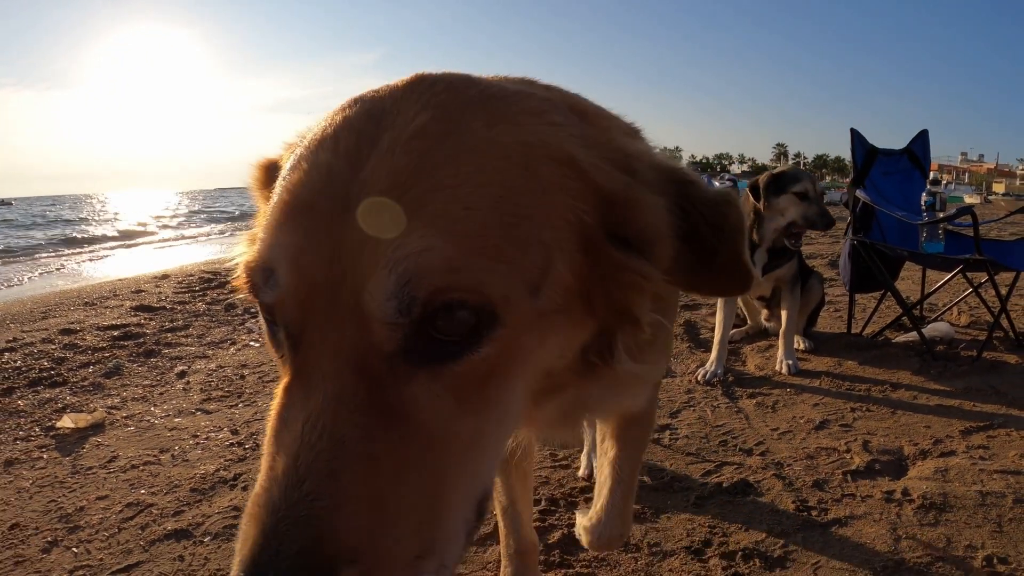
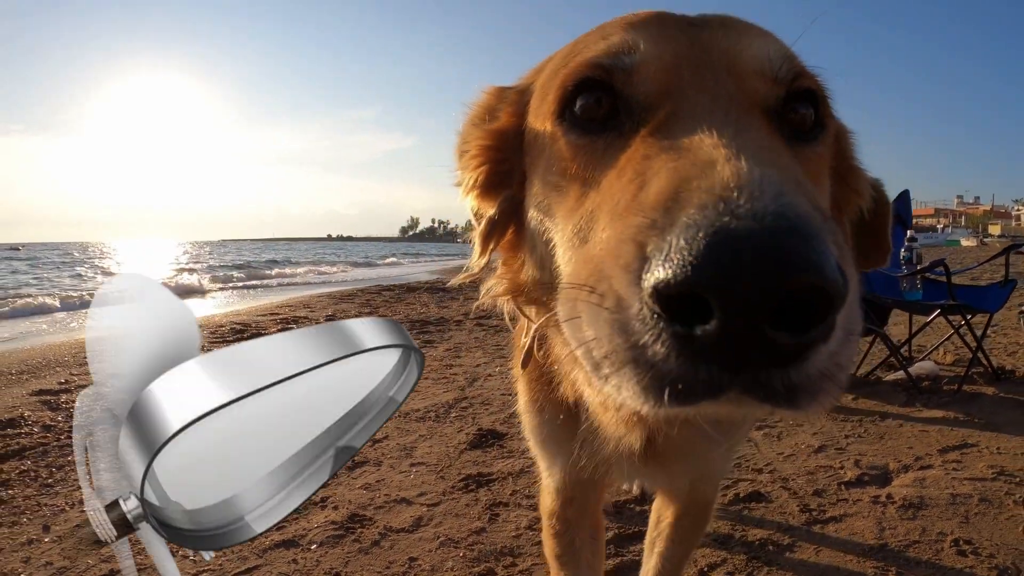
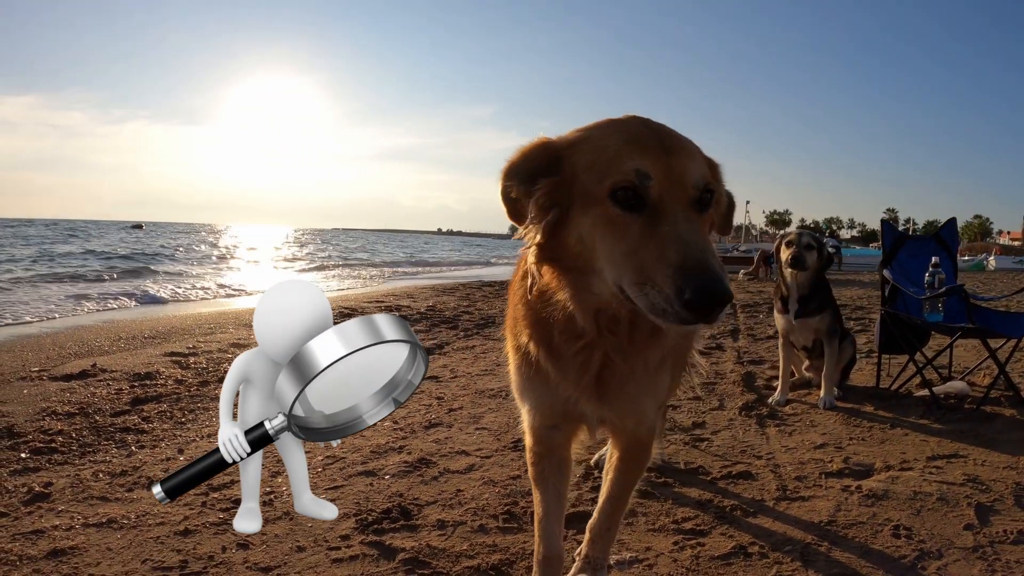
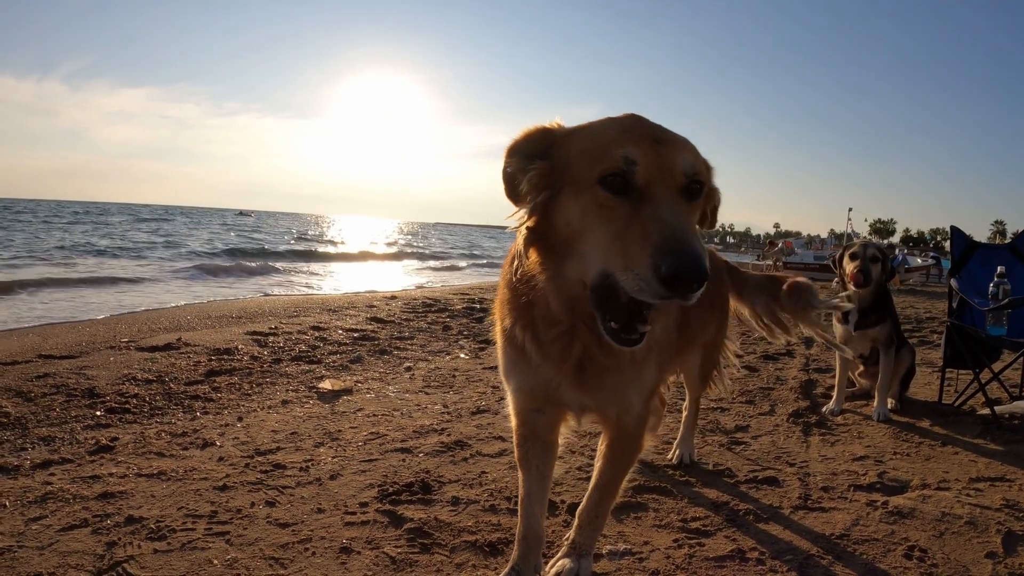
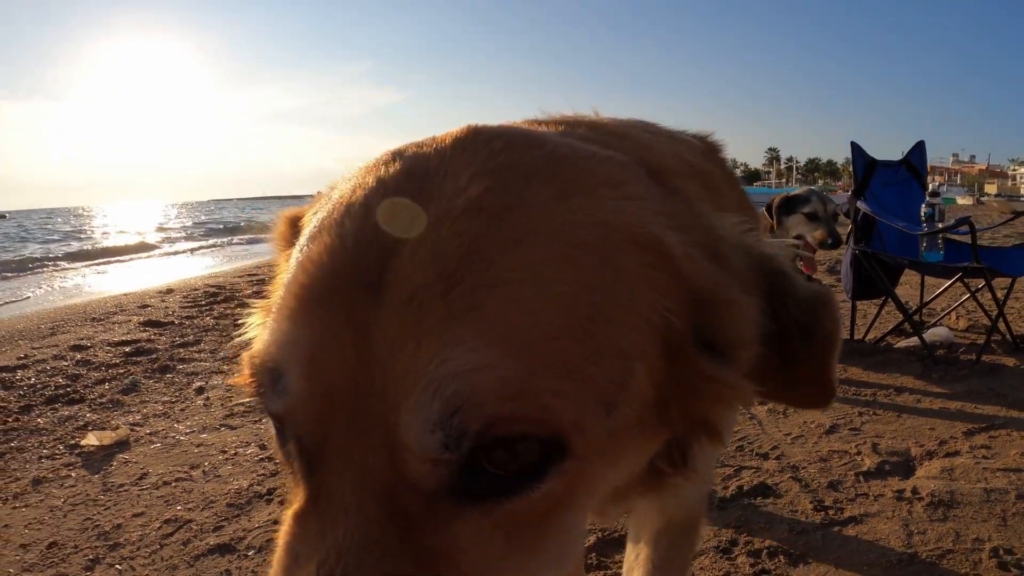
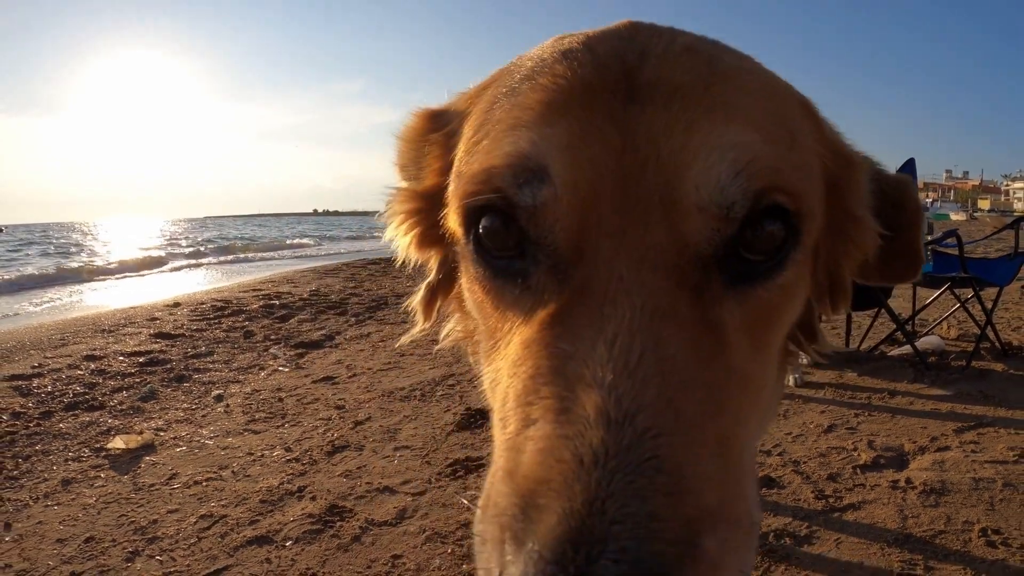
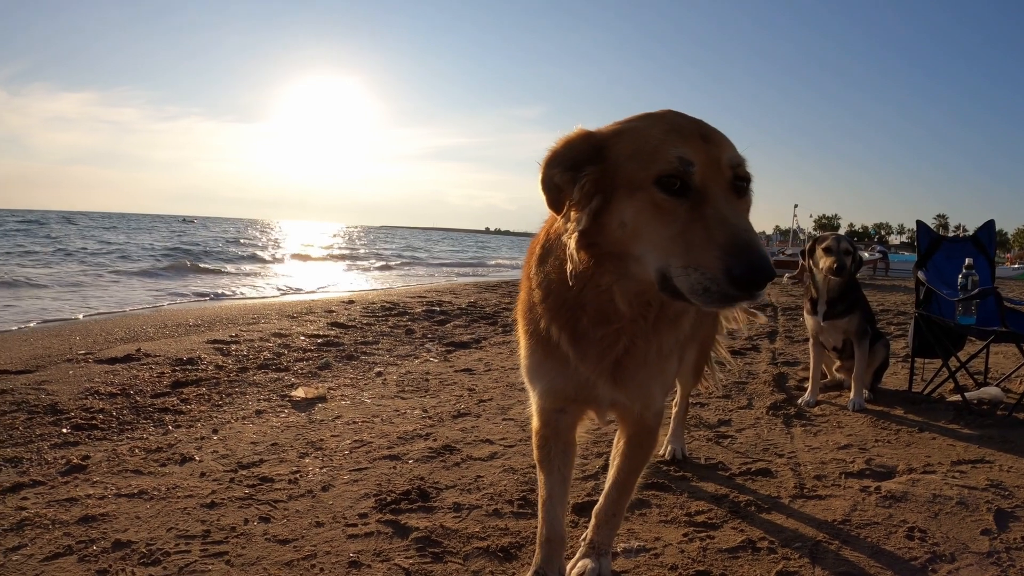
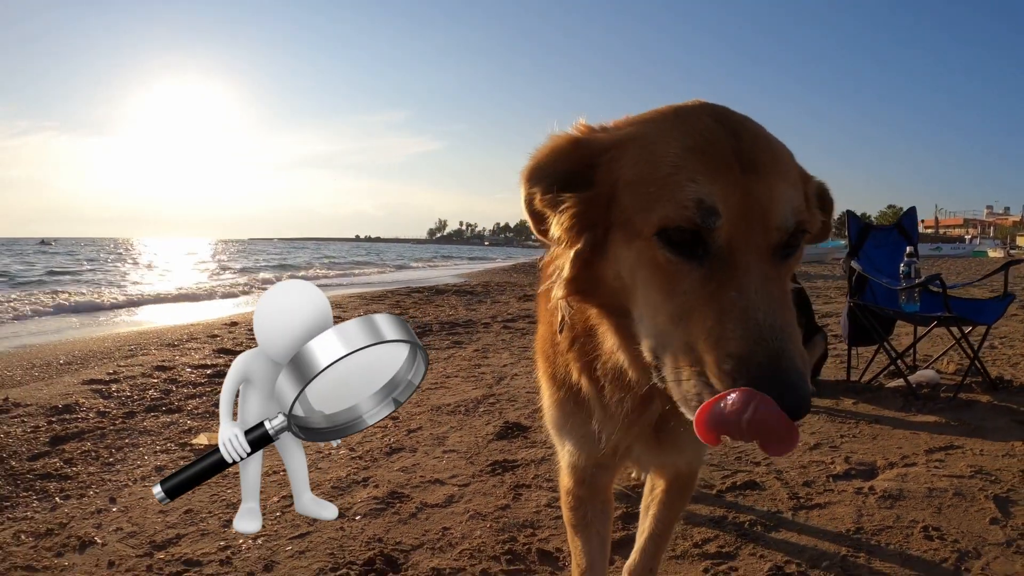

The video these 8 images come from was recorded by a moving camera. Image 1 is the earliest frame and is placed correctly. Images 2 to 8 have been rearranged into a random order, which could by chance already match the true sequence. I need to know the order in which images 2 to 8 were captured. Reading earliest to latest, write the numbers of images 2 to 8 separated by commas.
5, 6, 2, 8, 3, 7, 4
